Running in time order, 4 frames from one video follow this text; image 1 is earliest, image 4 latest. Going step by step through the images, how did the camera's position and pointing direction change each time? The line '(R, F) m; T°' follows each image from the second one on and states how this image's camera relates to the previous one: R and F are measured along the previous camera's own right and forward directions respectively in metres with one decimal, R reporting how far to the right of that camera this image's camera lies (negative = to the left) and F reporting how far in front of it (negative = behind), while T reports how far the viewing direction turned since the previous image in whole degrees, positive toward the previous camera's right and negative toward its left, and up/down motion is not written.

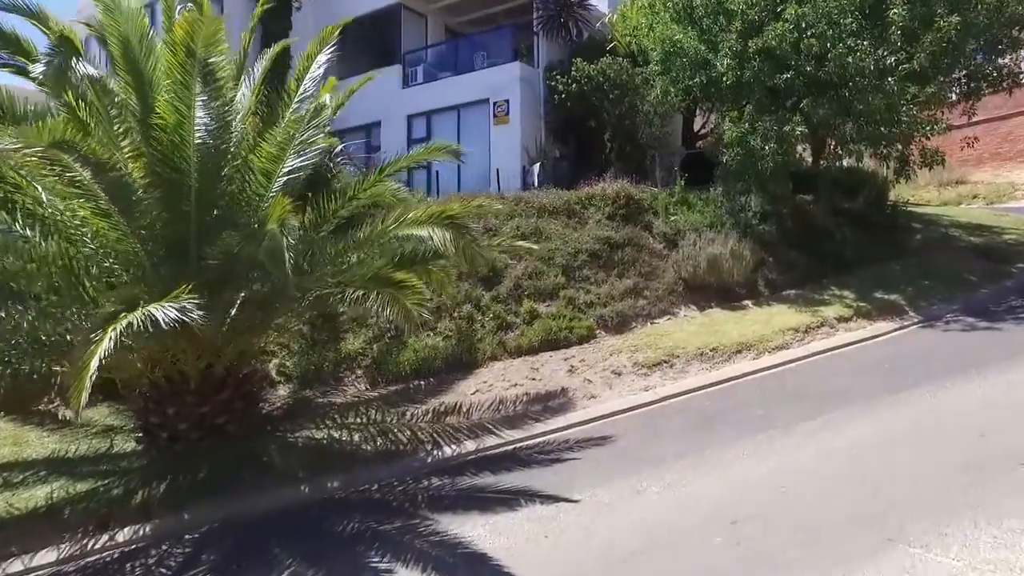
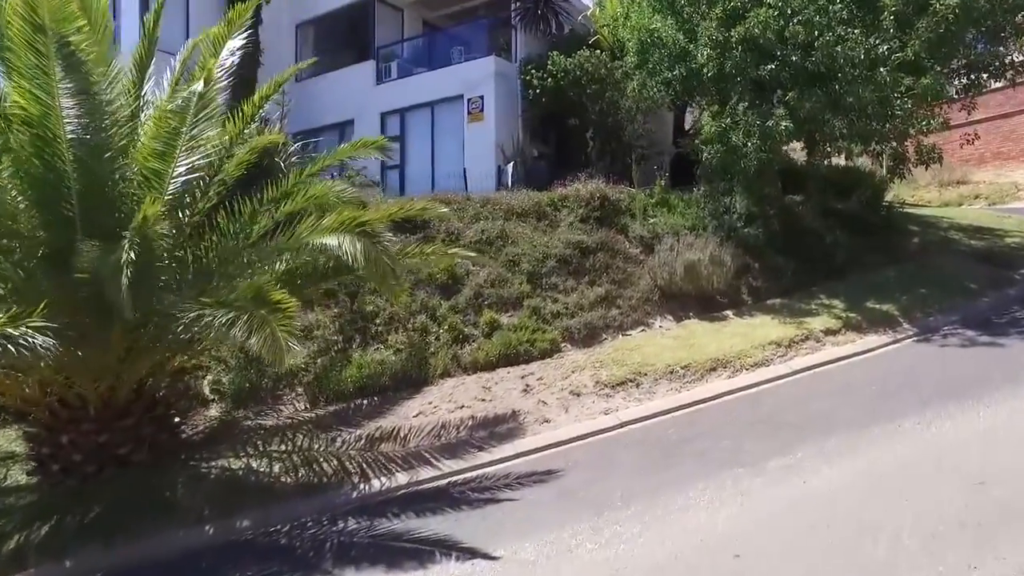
(+0.8, +0.8) m; 0°
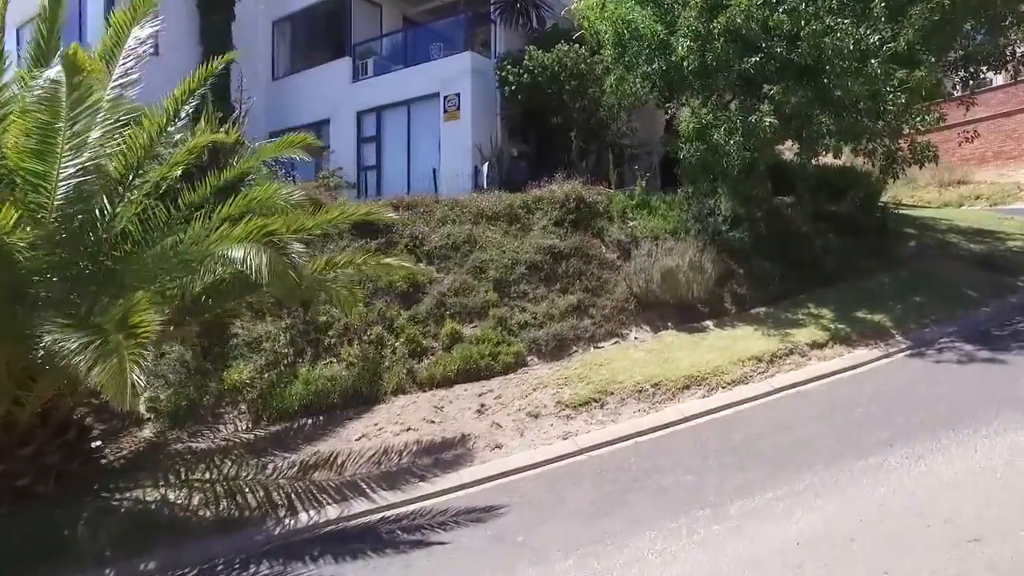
(+0.6, +0.7) m; 0°
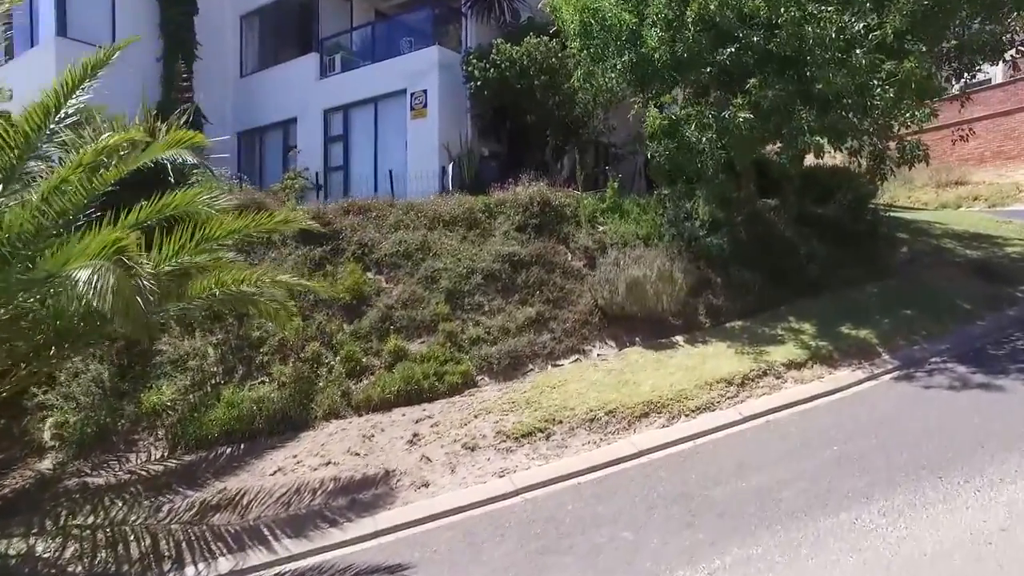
(+0.8, +0.8) m; 0°
